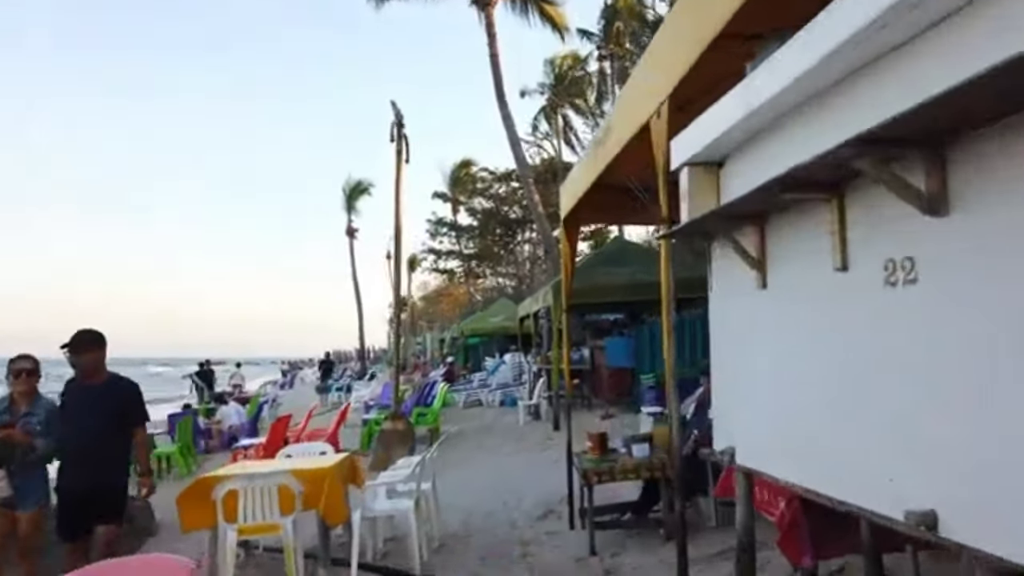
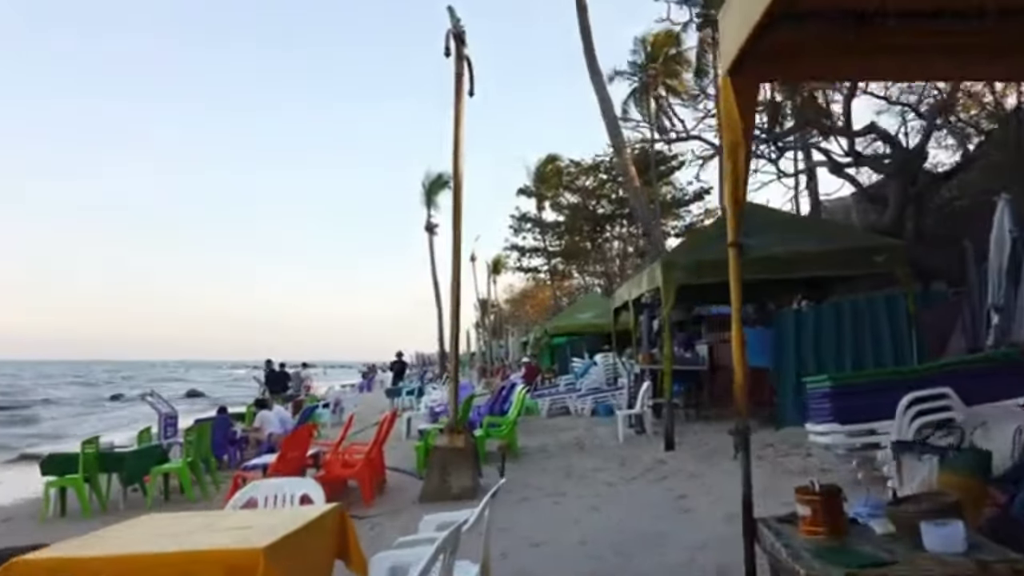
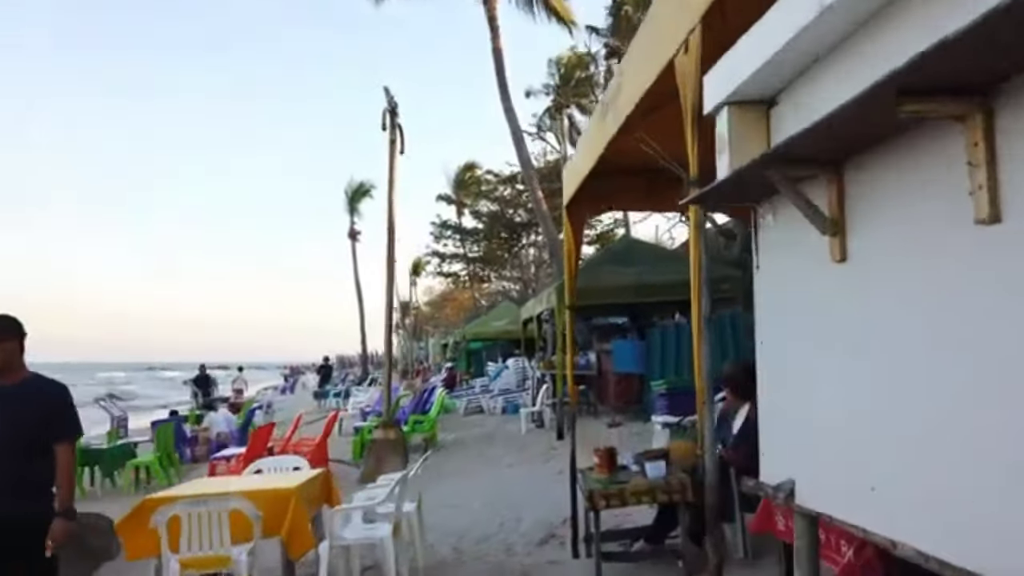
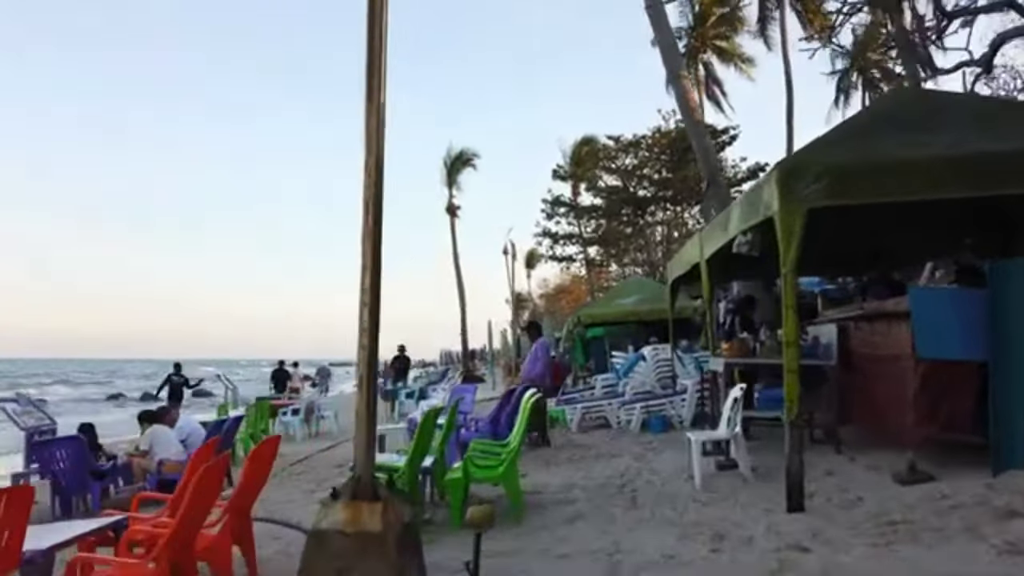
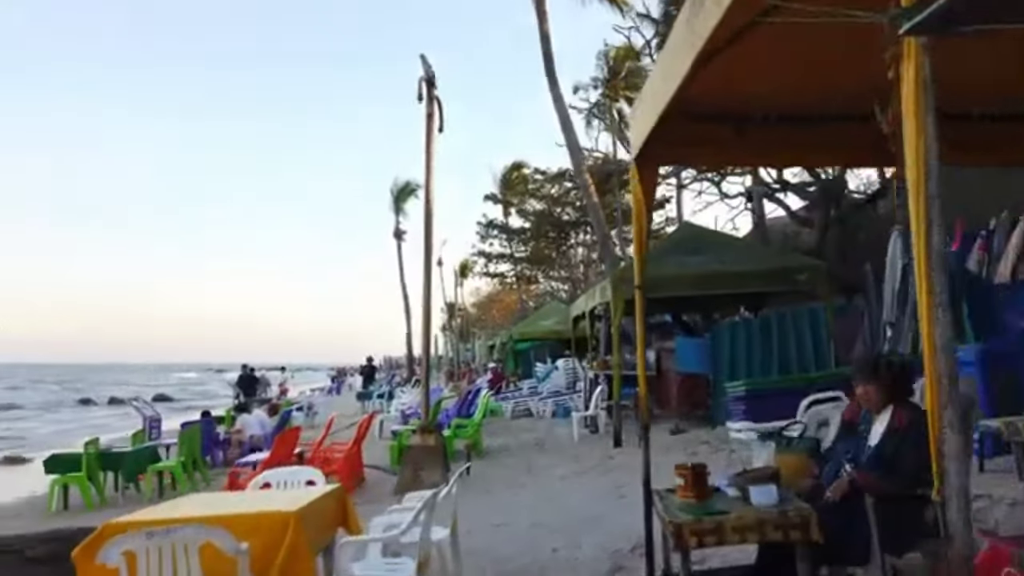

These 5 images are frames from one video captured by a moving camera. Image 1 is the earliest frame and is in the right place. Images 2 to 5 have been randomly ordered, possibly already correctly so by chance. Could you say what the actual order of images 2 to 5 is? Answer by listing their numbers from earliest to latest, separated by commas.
3, 5, 2, 4
